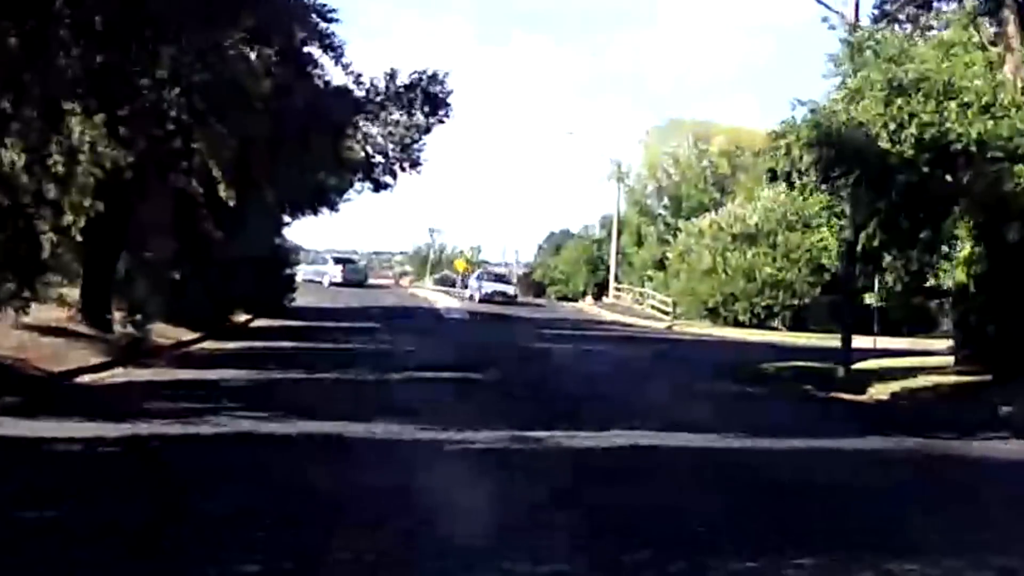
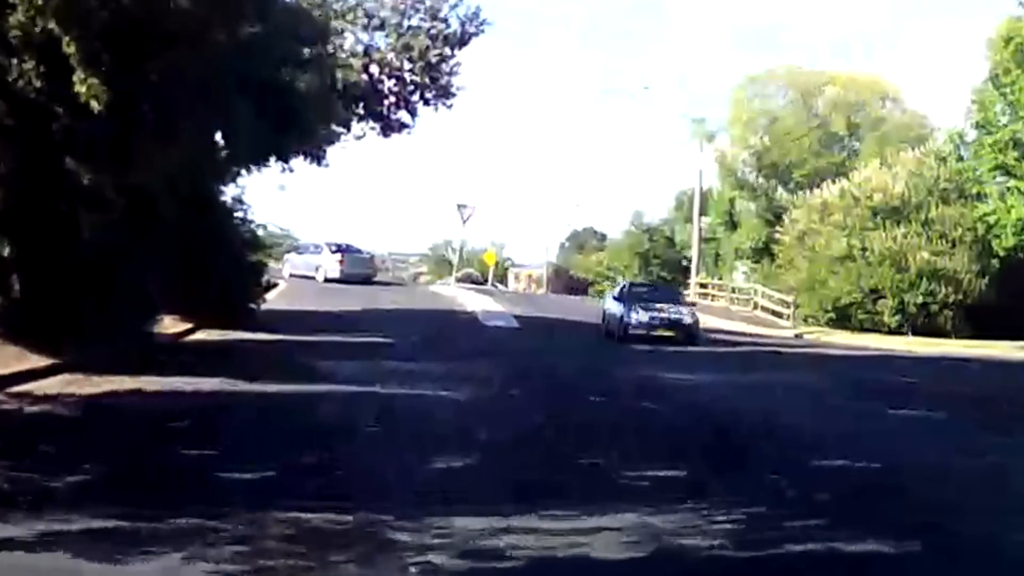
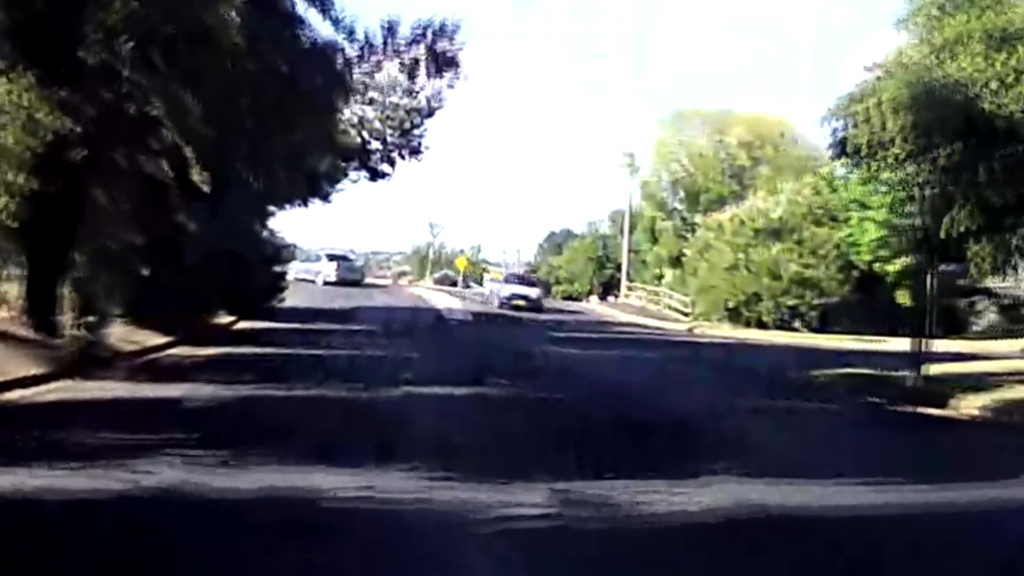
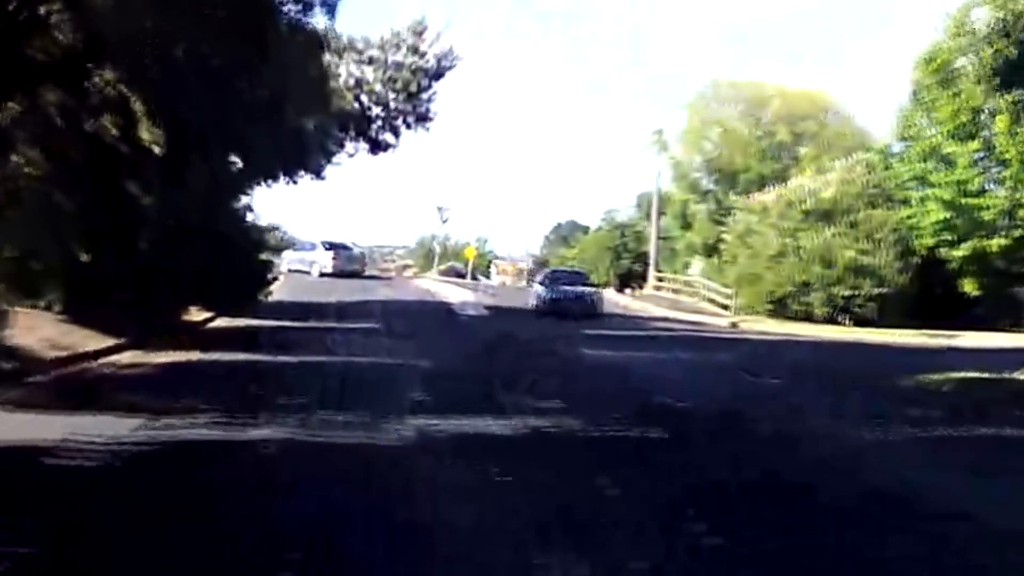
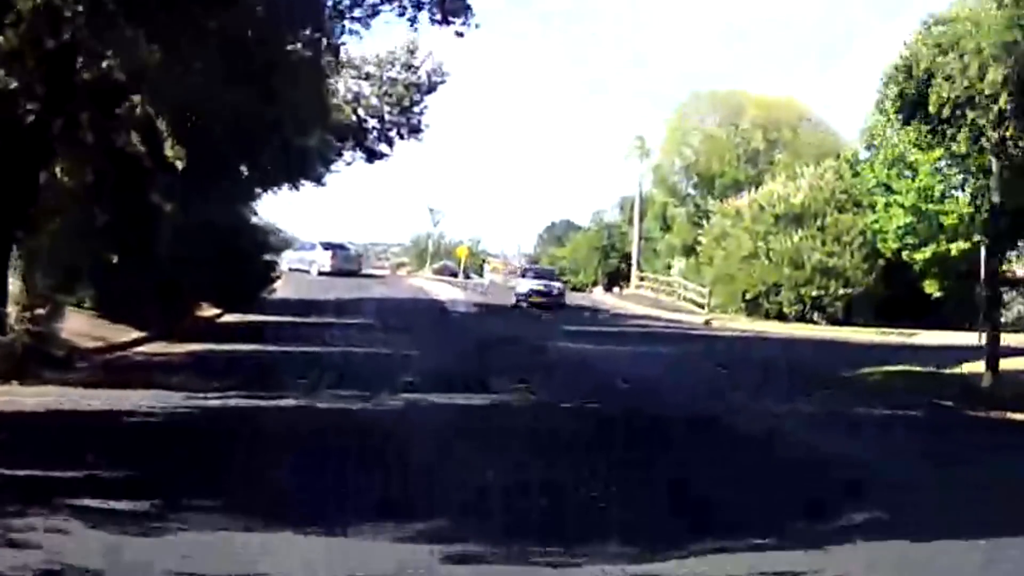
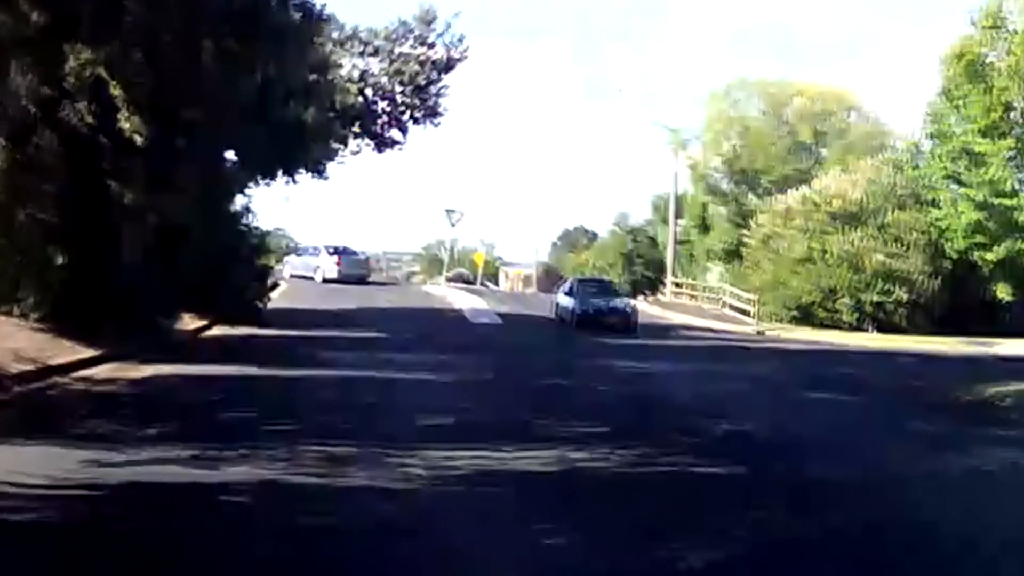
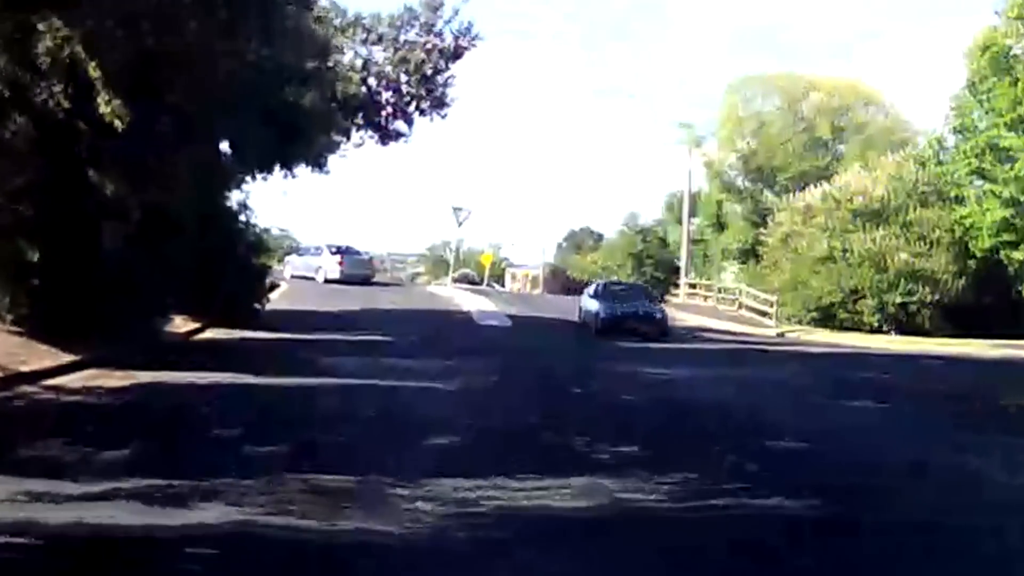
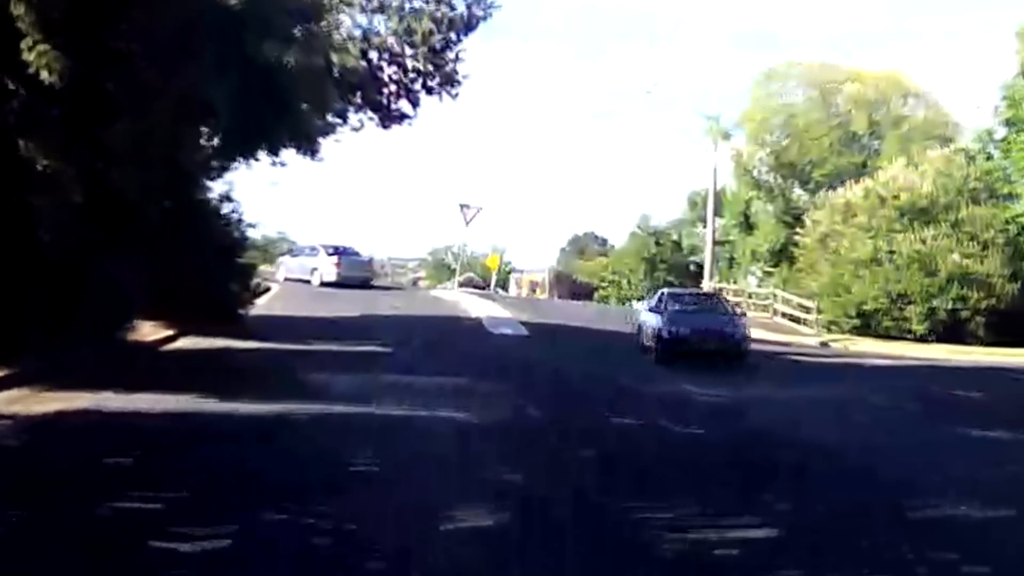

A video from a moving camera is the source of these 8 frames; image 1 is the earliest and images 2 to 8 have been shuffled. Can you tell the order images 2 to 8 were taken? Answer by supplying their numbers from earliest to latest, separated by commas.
3, 5, 4, 6, 7, 2, 8
